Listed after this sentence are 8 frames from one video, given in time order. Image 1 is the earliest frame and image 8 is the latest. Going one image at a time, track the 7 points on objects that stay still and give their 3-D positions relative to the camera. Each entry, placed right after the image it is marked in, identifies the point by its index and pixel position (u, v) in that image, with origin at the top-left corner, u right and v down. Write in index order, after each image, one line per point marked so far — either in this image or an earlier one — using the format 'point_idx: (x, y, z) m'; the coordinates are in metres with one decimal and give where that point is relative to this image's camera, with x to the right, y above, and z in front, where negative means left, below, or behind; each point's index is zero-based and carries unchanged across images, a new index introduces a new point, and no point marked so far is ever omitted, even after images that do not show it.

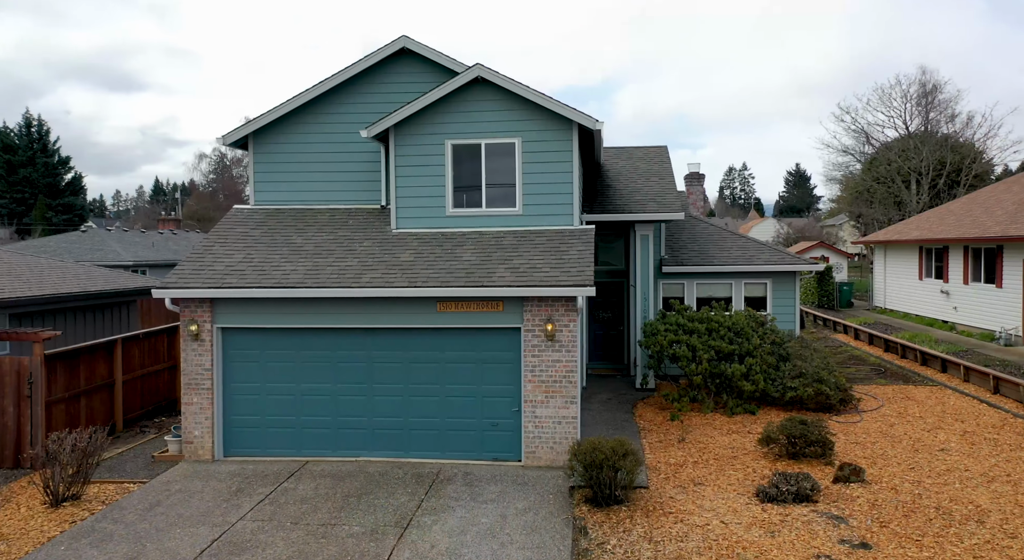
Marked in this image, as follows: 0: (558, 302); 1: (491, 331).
0: (+0.6, -0.3, +10.8) m
1: (-0.3, -0.7, +11.0) m
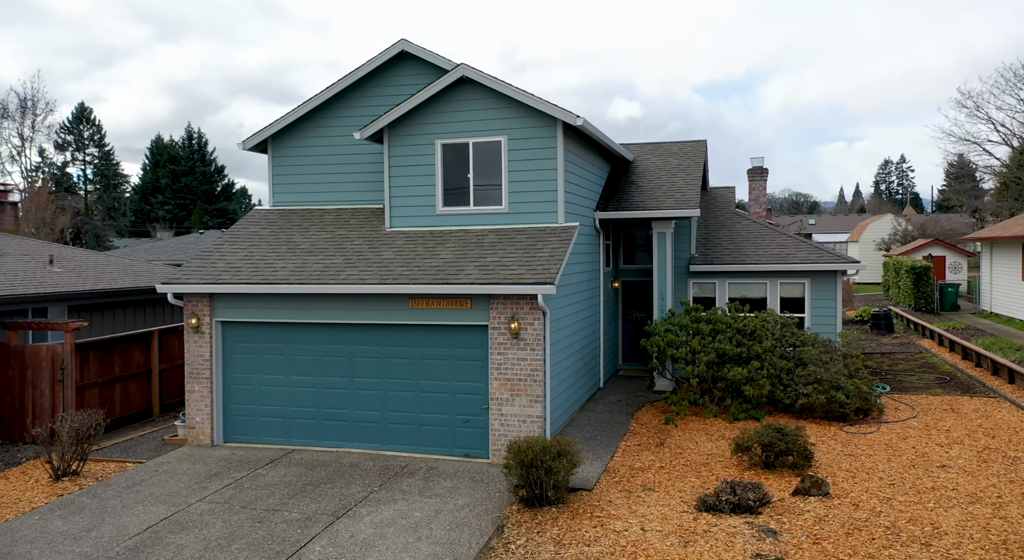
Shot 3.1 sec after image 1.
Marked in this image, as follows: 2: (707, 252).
0: (+0.1, -0.3, +10.7) m
1: (-0.7, -0.7, +11.1) m
2: (+4.1, +0.6, +16.0) m
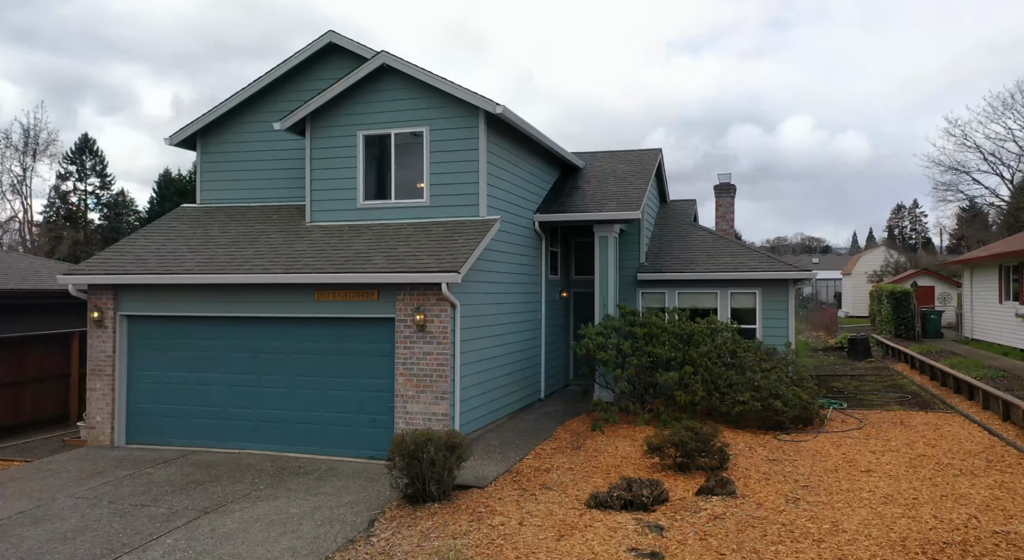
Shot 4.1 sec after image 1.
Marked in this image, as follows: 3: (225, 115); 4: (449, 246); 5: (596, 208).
0: (-1.1, -0.2, +10.2) m
1: (-2.0, -0.6, +10.6) m
2: (+2.9, +0.4, +15.5) m
3: (-5.0, +2.9, +13.2) m
4: (-0.9, +0.5, +10.6) m
5: (+1.5, +1.3, +14.1) m
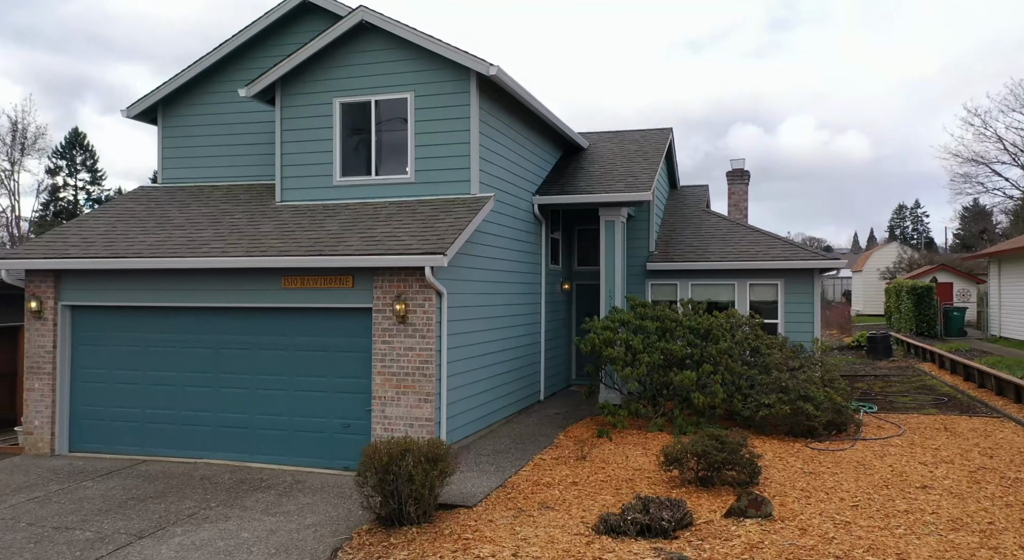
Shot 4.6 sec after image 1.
0: (-1.2, 0.0, +8.9) m
1: (-2.1, -0.4, +9.2) m
2: (+2.9, +0.6, +14.1) m
3: (-5.1, +3.1, +11.9) m
4: (-1.0, +0.7, +9.3) m
5: (+1.5, +1.5, +12.8) m
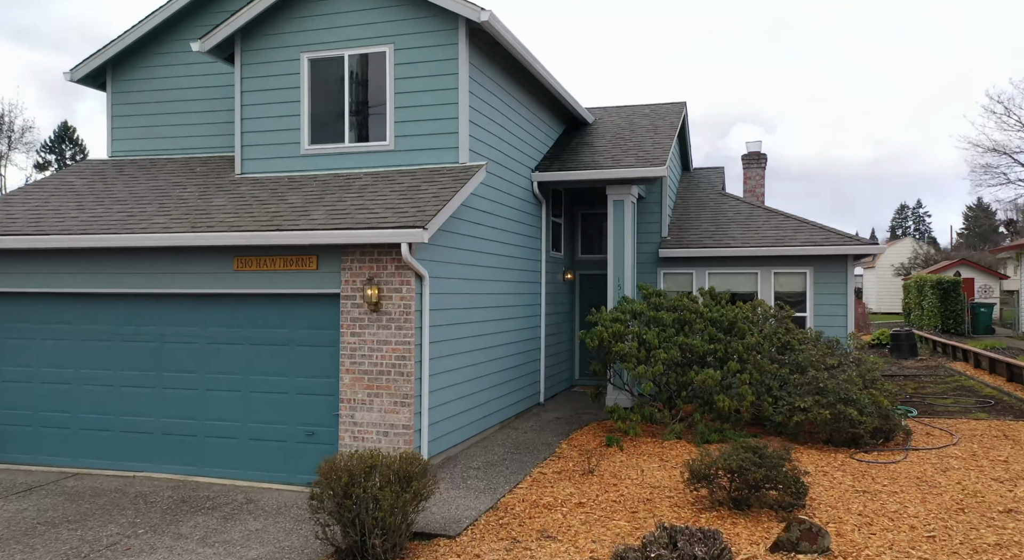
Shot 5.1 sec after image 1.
0: (-1.2, +0.2, +7.4) m
1: (-2.1, -0.2, +7.8) m
2: (+2.8, +0.7, +12.7) m
3: (-5.1, +3.3, +10.4) m
4: (-1.0, +0.9, +7.9) m
5: (+1.4, +1.7, +11.3) m
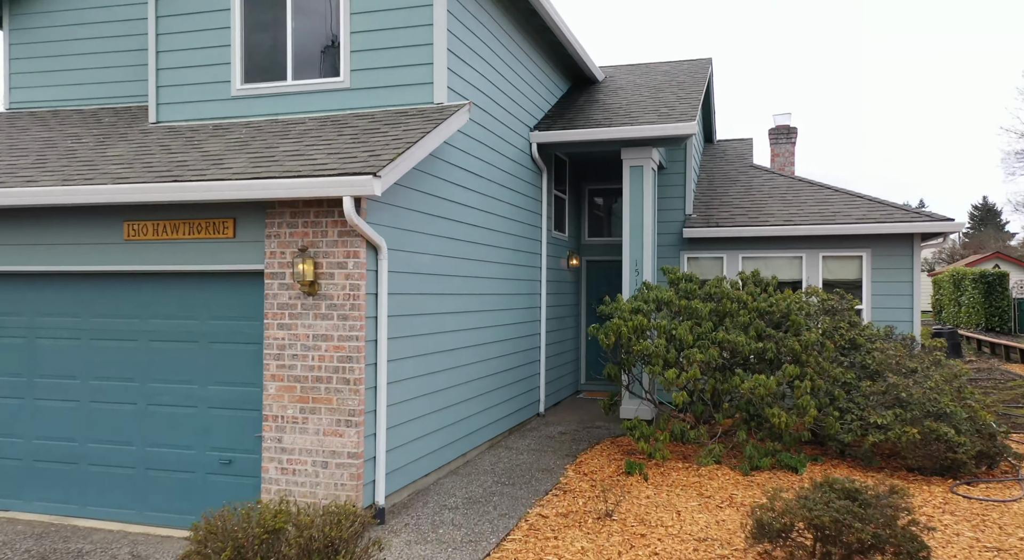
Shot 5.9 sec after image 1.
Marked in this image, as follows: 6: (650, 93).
0: (-1.3, +0.4, +5.4) m
1: (-2.2, 0.0, +5.7) m
2: (+2.8, +0.9, +10.6) m
3: (-5.2, +3.5, +8.4) m
4: (-1.1, +1.1, +5.8) m
5: (+1.4, +1.9, +9.3) m
6: (+1.9, +2.6, +10.5) m
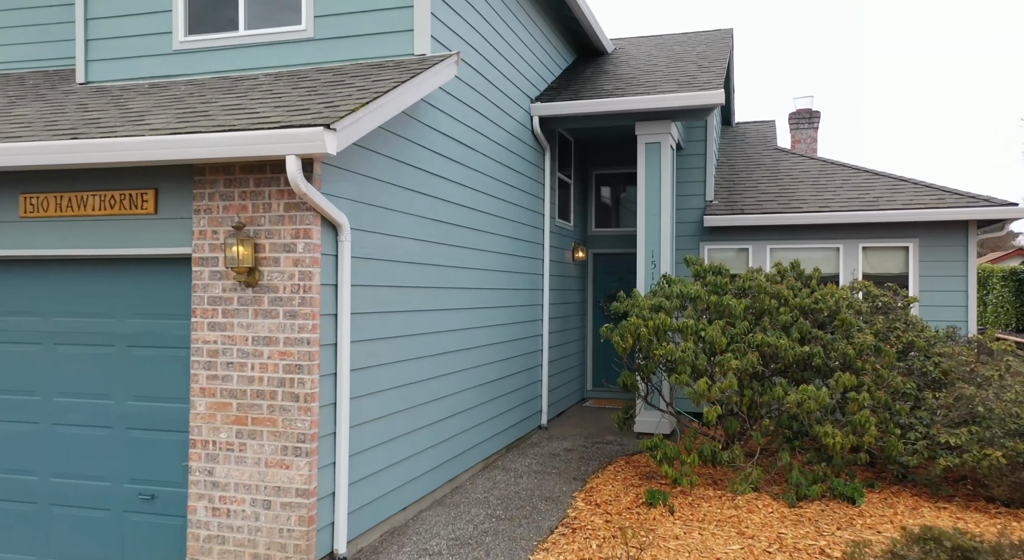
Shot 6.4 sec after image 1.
0: (-1.3, +0.5, +4.2) m
1: (-2.2, +0.1, +4.5) m
2: (+2.7, +1.0, +9.4) m
3: (-5.2, +3.6, +7.2) m
4: (-1.1, +1.1, +4.6) m
5: (+1.3, +2.0, +8.1) m
6: (+1.9, +2.7, +9.3) m
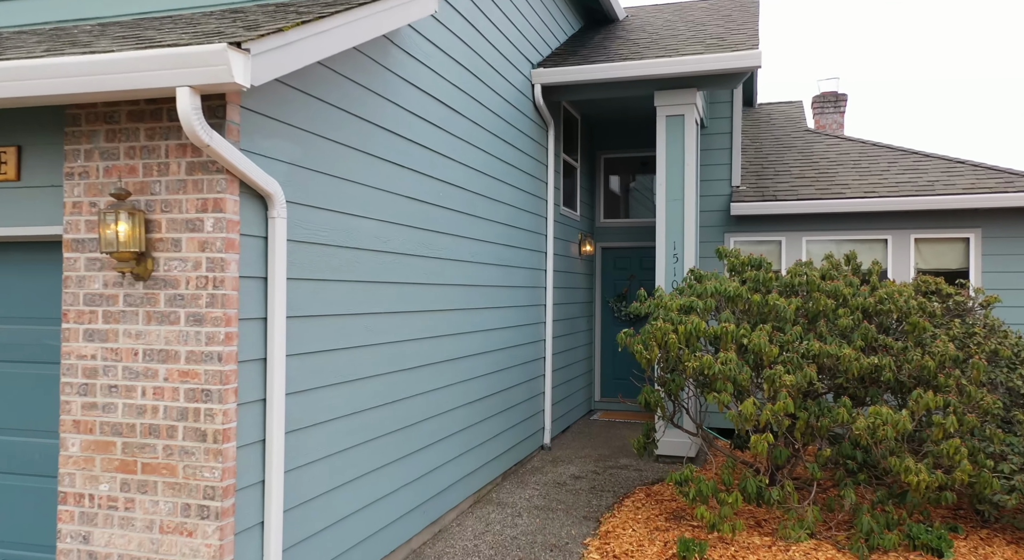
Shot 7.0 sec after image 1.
0: (-1.4, +0.5, +3.0) m
1: (-2.2, +0.1, +3.4) m
2: (+2.7, +1.0, +8.2) m
3: (-5.3, +3.6, +6.0) m
4: (-1.1, +1.2, +3.4) m
5: (+1.3, +2.0, +6.9) m
6: (+1.9, +2.7, +8.1) m
